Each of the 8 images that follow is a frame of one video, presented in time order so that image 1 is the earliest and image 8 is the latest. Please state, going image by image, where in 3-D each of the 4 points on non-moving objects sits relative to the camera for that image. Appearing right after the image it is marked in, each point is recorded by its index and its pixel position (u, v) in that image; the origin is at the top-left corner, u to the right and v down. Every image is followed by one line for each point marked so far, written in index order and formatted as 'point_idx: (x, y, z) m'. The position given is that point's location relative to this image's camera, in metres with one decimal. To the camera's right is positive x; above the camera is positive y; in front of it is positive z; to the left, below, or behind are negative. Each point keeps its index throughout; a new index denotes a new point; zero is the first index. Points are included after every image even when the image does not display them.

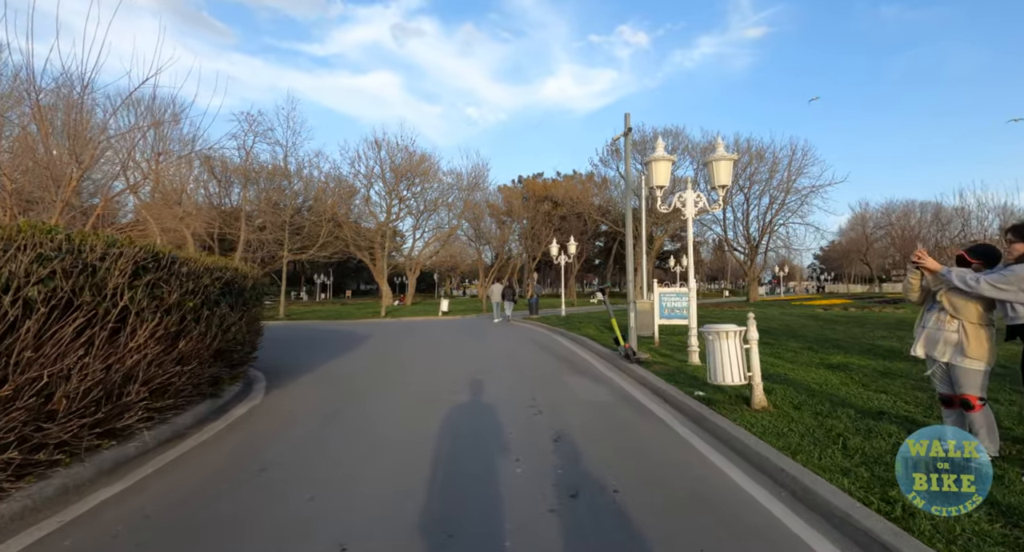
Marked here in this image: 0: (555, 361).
0: (+1.0, -1.8, +10.4) m
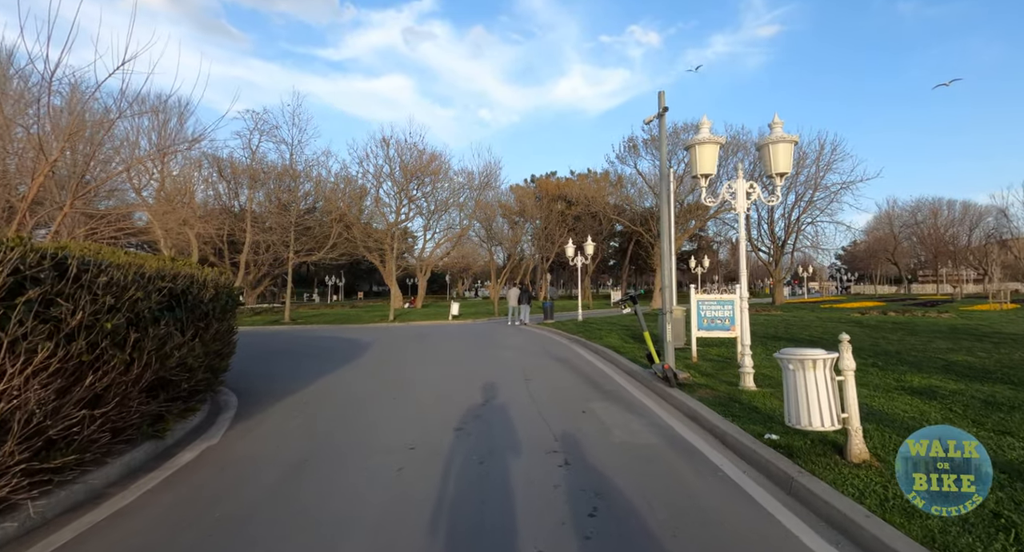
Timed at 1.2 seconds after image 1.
0: (+1.3, -1.9, +9.0) m
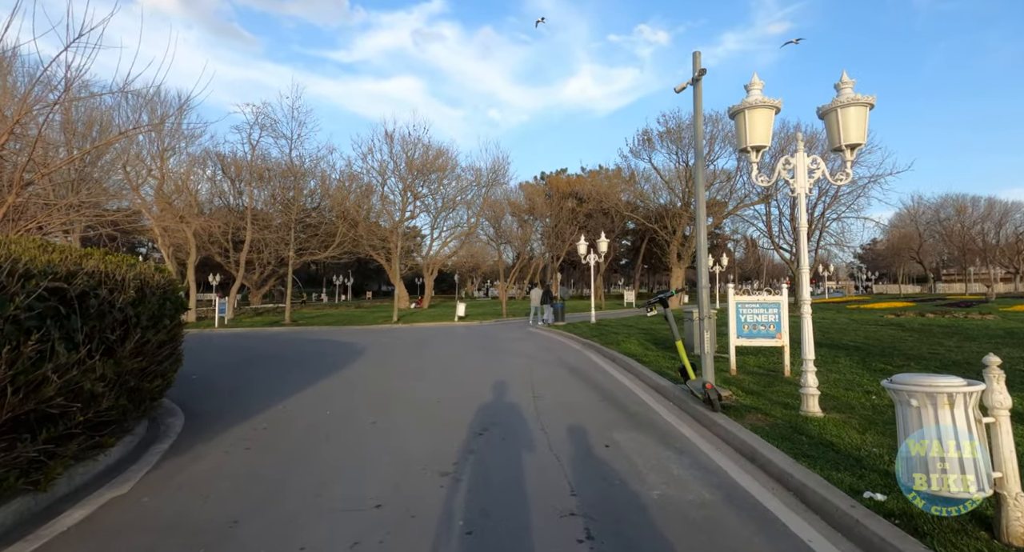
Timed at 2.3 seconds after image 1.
0: (+1.3, -1.8, +7.6) m
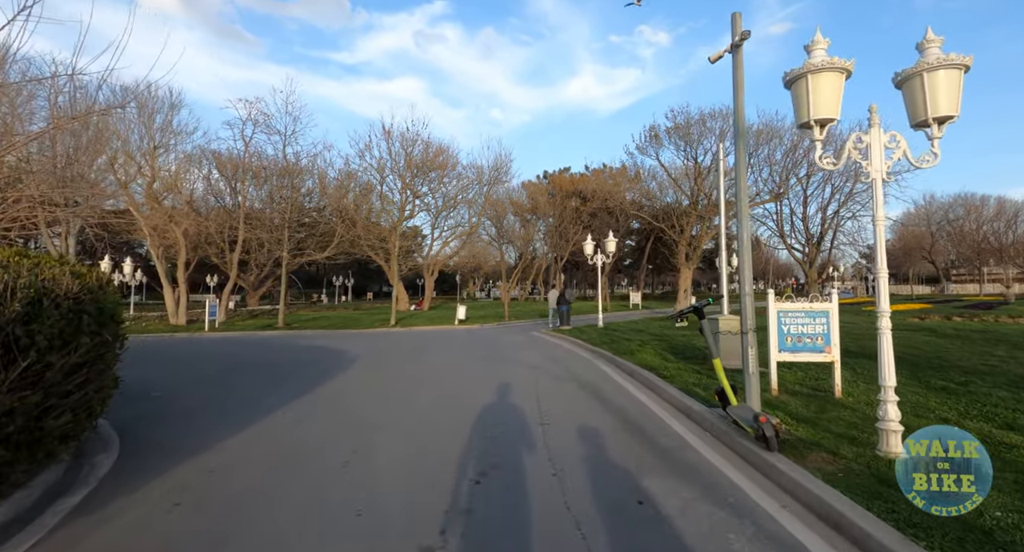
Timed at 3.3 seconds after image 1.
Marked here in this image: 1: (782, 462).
0: (+1.4, -1.9, +6.4) m
1: (+2.4, -1.7, +4.5) m
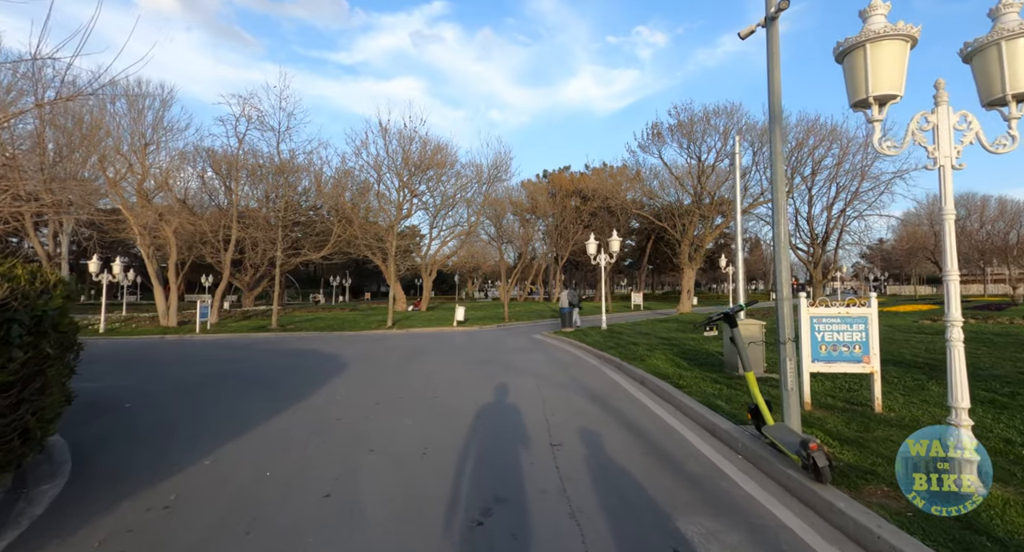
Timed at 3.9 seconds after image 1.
0: (+1.5, -1.9, +5.8) m
1: (+2.5, -1.7, +3.9) m
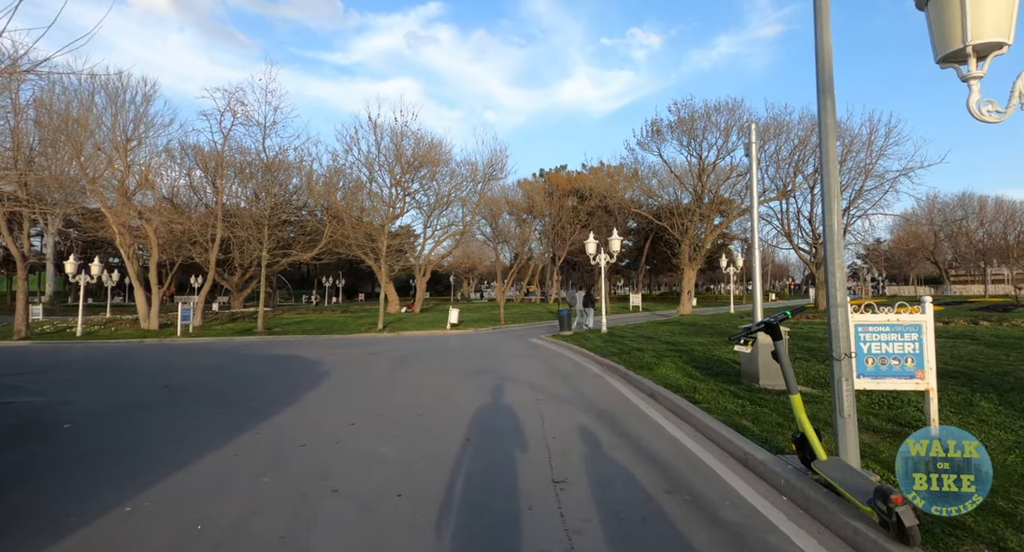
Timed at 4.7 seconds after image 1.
0: (+1.4, -1.9, +4.8) m
1: (+2.4, -1.7, +2.9) m
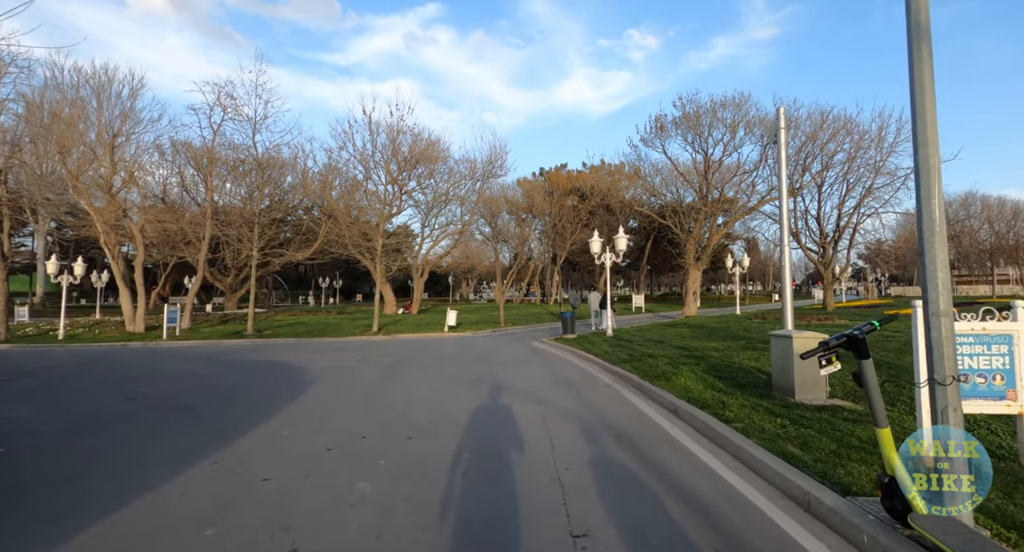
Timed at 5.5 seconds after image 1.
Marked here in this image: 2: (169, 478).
0: (+1.5, -1.9, +3.9) m
1: (+2.5, -1.7, +2.0) m
2: (-3.4, -2.0, +5.1) m
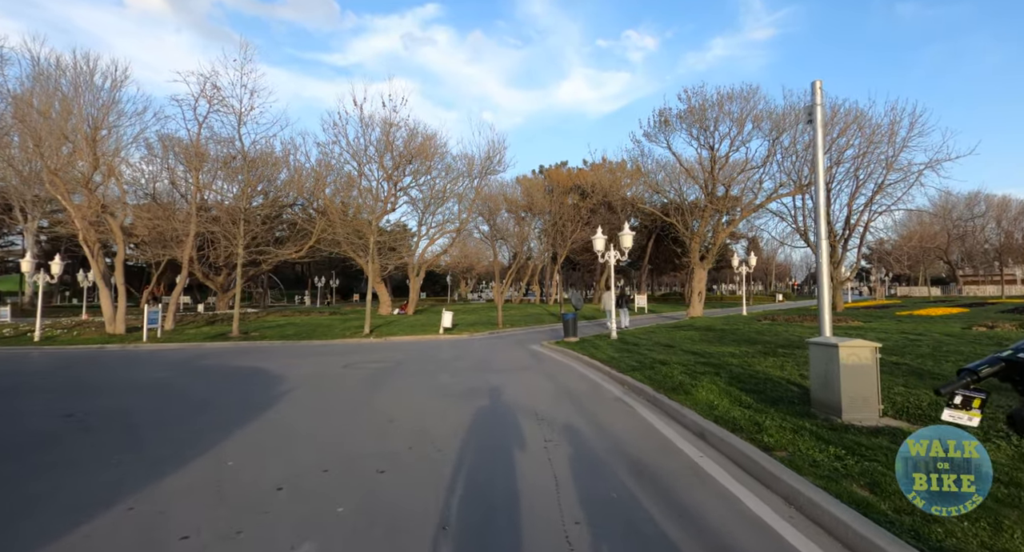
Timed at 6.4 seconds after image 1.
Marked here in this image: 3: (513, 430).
0: (+1.4, -1.9, +2.8) m
1: (+2.5, -1.7, +0.9) m
2: (-3.5, -2.0, +4.0) m
3: (0.0, -2.1, +7.1) m
